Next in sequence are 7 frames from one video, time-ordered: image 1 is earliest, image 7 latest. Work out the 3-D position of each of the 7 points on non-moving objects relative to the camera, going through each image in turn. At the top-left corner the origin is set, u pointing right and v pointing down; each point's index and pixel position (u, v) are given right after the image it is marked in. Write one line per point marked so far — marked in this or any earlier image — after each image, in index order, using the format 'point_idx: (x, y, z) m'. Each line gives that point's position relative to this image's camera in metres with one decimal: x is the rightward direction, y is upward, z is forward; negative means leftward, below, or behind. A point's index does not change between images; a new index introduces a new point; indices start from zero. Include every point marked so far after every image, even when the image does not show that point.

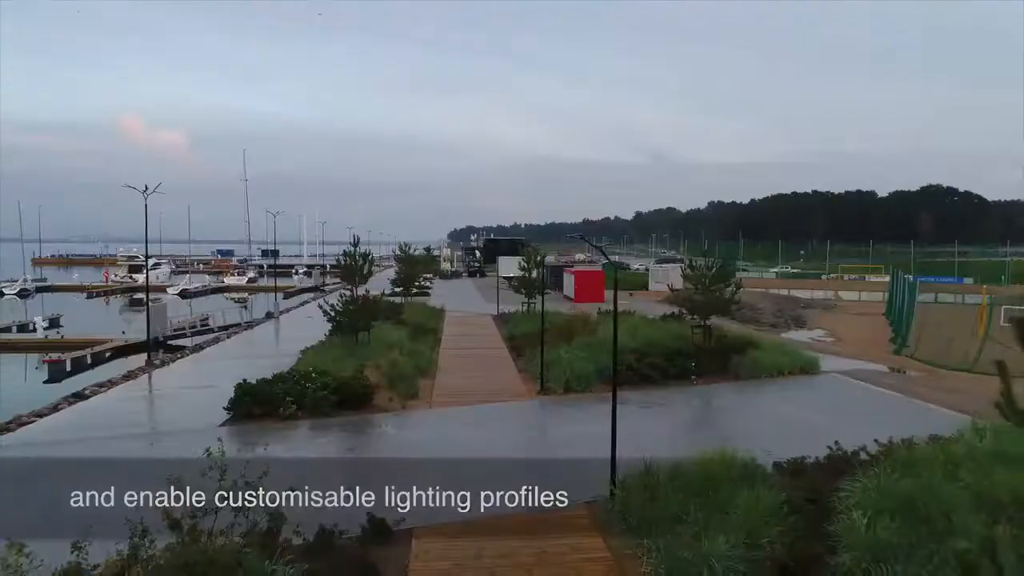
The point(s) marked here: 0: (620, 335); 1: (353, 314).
0: (+3.0, -1.3, +19.3) m
1: (-4.2, -0.7, +18.0) m
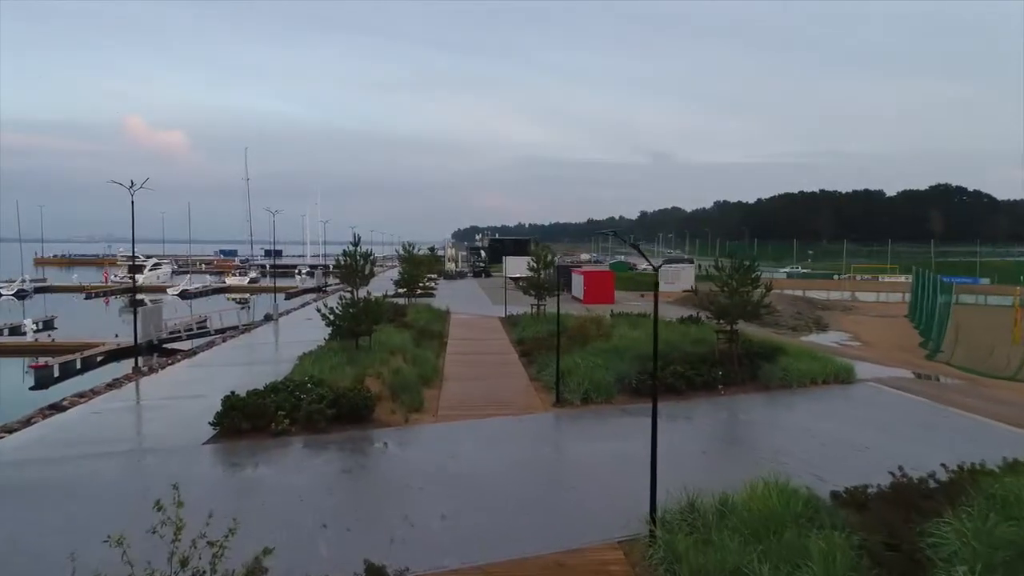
0: (+3.3, -1.4, +18.2) m
1: (-3.9, -0.7, +16.8) m
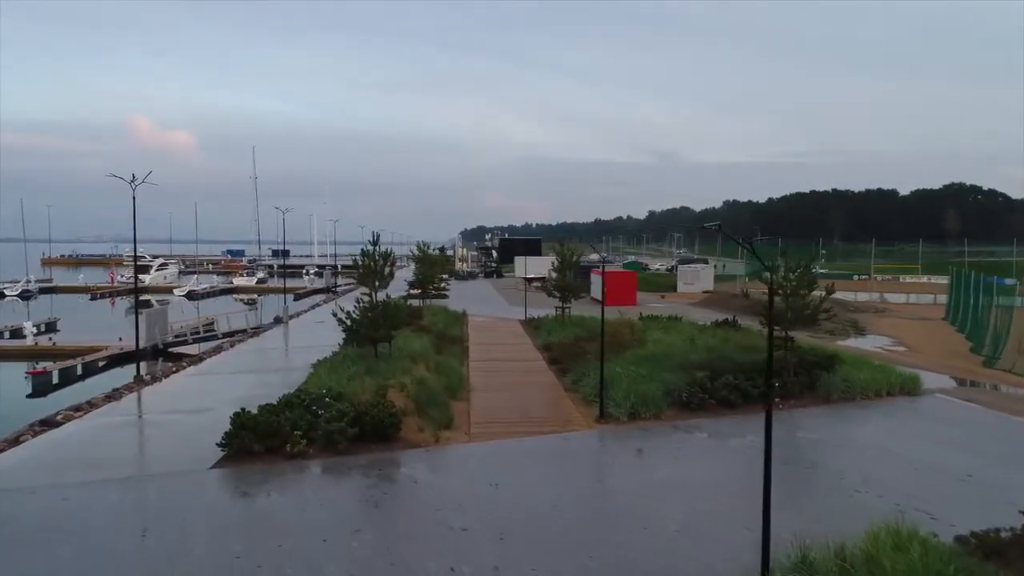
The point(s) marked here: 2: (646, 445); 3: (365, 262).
0: (+4.0, -1.4, +16.8) m
1: (-3.2, -0.8, +15.6) m
2: (+2.2, -2.5, +11.1) m
3: (-3.4, +0.6, +15.8) m
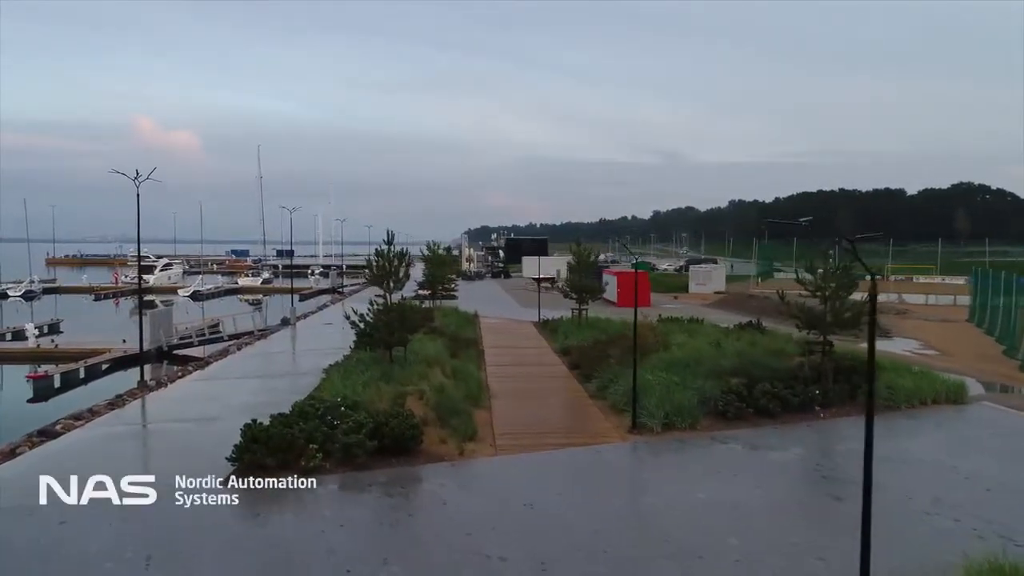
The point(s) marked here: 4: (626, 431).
0: (+4.5, -1.5, +16.1) m
1: (-2.7, -0.8, +14.9) m
2: (+2.6, -2.6, +10.4) m
3: (-2.9, +0.6, +15.1) m
4: (+1.9, -2.4, +11.3) m
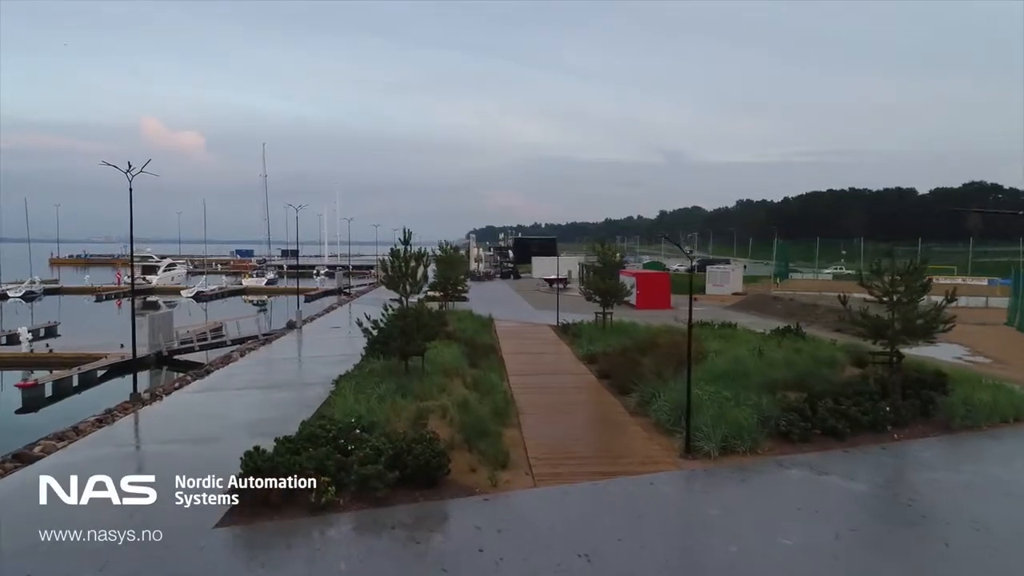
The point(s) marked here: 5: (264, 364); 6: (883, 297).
0: (+5.0, -1.6, +14.7) m
1: (-2.2, -0.9, +13.5) m
2: (+3.1, -2.6, +9.0) m
3: (-2.3, +0.5, +13.8) m
4: (+2.4, -2.4, +10.0) m
5: (-6.8, -2.1, +18.9) m
6: (+6.4, -0.2, +12.0) m
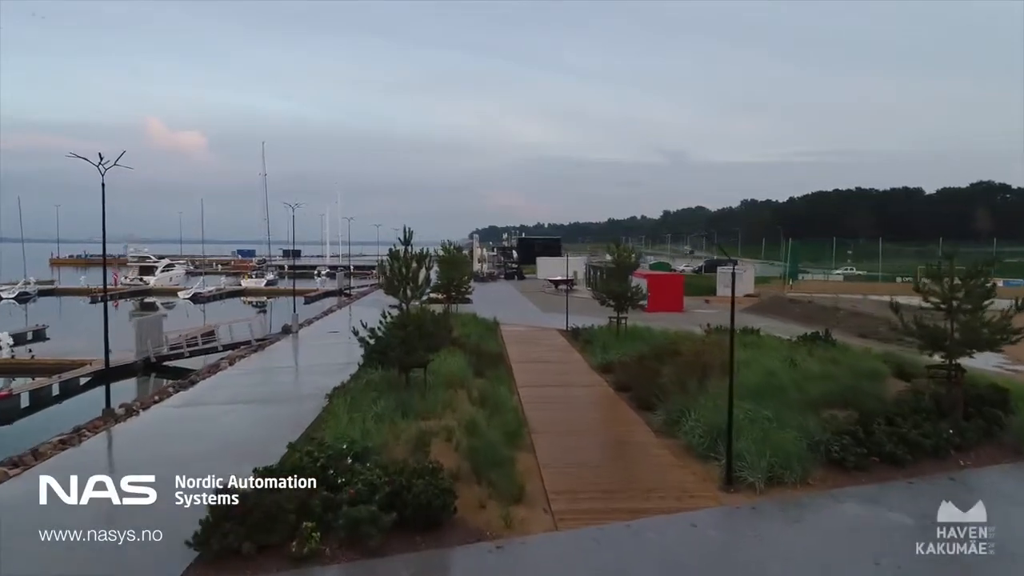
0: (+5.3, -1.6, +13.5) m
1: (-2.0, -1.0, +12.3) m
2: (+3.3, -2.7, +7.7) m
3: (-2.1, +0.4, +12.6) m
4: (+2.6, -2.5, +8.7) m
5: (-6.6, -2.2, +17.7) m
6: (+6.6, -0.2, +10.7) m
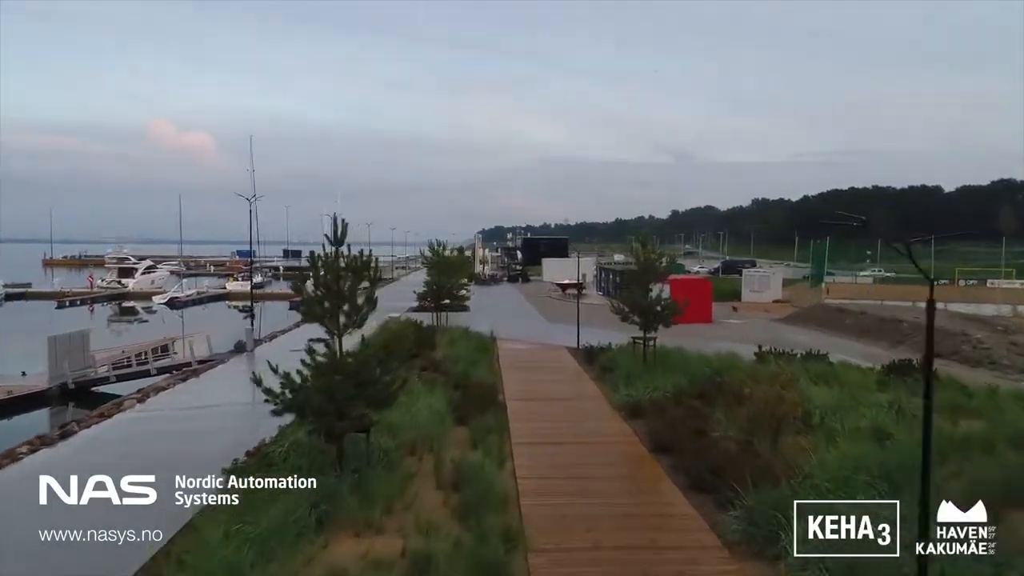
0: (+5.1, -1.9, +9.1) m
1: (-2.1, -1.2, +8.0) m
2: (+3.1, -3.0, +3.4) m
3: (-2.3, +0.1, +8.3) m
4: (+2.4, -2.8, +4.4) m
5: (-6.7, -2.4, +13.5) m
6: (+6.5, -0.5, +6.3) m
